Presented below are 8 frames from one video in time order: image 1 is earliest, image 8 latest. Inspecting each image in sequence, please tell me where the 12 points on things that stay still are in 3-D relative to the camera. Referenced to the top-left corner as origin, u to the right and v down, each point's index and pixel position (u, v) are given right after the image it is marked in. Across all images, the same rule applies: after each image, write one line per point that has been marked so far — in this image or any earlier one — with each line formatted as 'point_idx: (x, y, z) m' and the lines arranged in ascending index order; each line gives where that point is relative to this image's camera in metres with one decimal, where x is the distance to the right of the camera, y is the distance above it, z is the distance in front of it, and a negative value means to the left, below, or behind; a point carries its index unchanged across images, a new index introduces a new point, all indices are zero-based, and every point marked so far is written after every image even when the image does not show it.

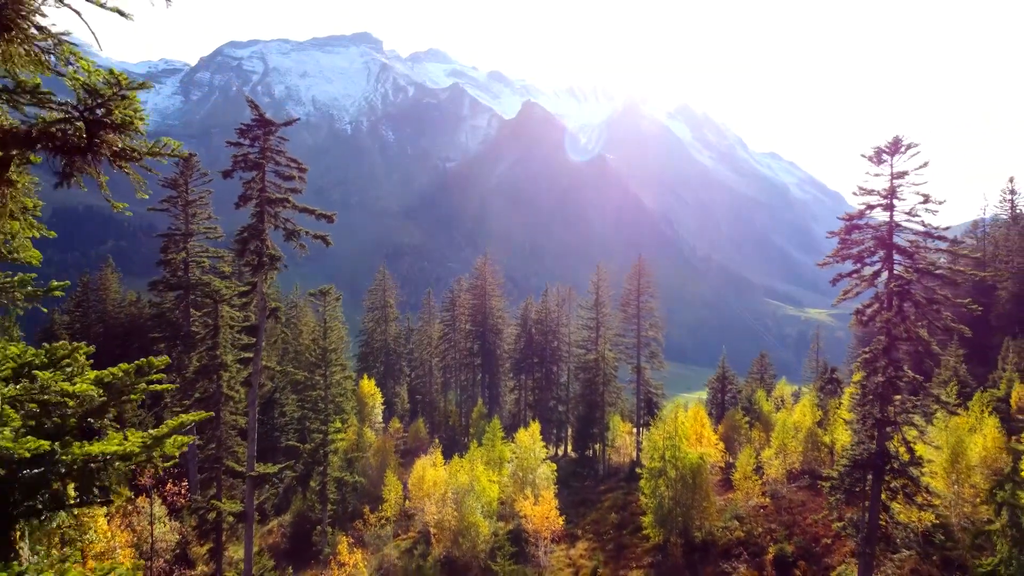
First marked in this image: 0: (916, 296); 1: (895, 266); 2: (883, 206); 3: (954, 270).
0: (+15.3, -0.3, +19.3) m
1: (+14.9, +0.8, +19.8) m
2: (+14.3, +3.2, +19.6) m
3: (+16.7, +0.7, +19.2) m
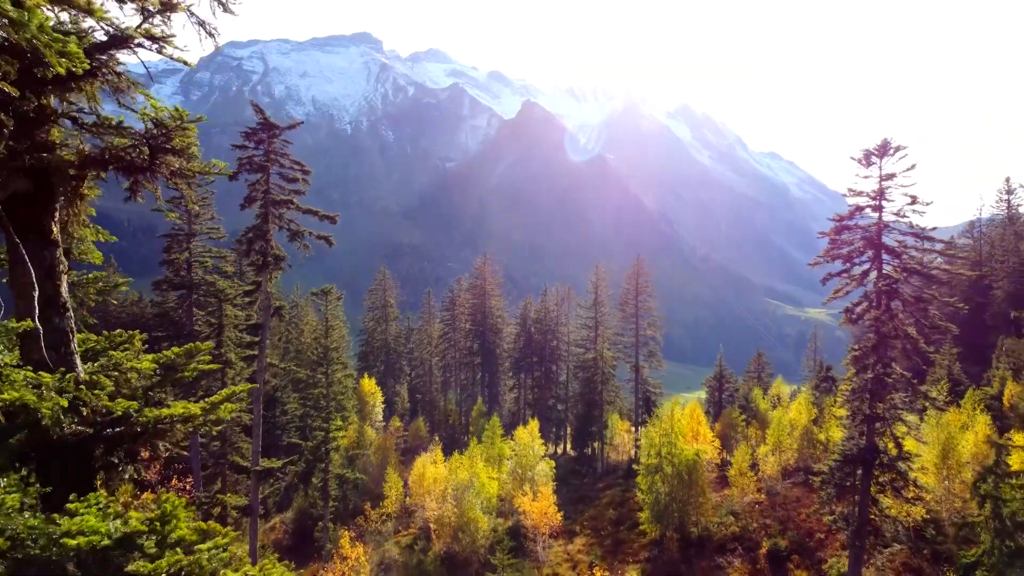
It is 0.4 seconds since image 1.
0: (+15.2, -0.3, +19.8) m
1: (+14.8, +0.9, +20.4) m
2: (+14.2, +3.2, +20.2) m
3: (+16.6, +0.7, +19.7) m
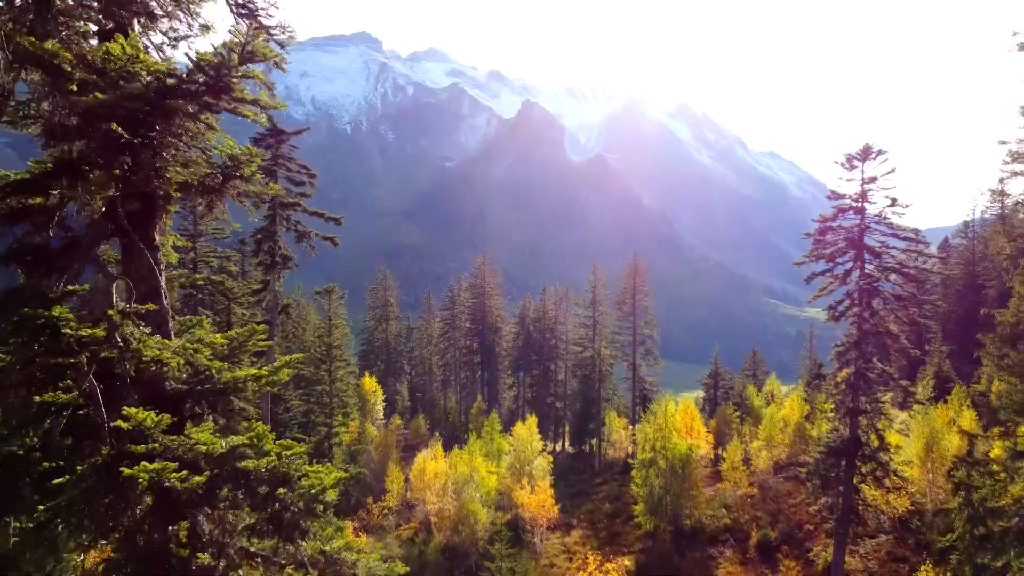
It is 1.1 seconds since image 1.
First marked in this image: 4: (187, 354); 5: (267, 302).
0: (+15.1, -0.2, +20.7) m
1: (+14.7, +0.9, +21.3) m
2: (+14.1, +3.3, +21.1) m
3: (+16.5, +0.8, +20.6) m
4: (-2.1, -0.5, +3.3) m
5: (-9.1, -0.6, +19.0) m
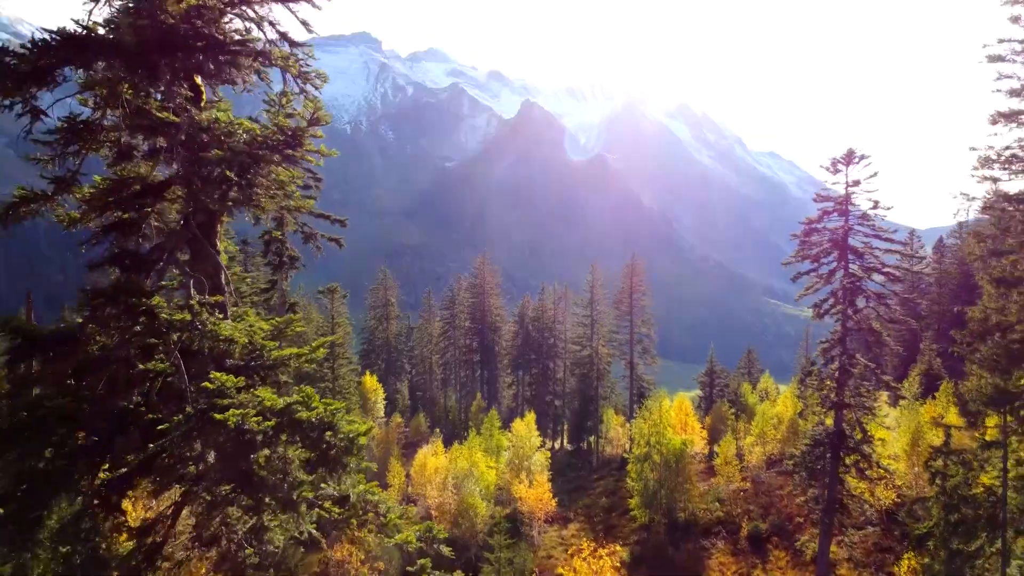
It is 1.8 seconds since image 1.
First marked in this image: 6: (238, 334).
0: (+15.0, -0.2, +21.6) m
1: (+14.6, +1.0, +22.2) m
2: (+14.0, +3.3, +22.0) m
3: (+16.4, +0.8, +21.5) m
4: (-2.2, -0.4, +4.2) m
5: (-9.2, -0.5, +19.9) m
6: (-2.3, -0.4, +4.2) m
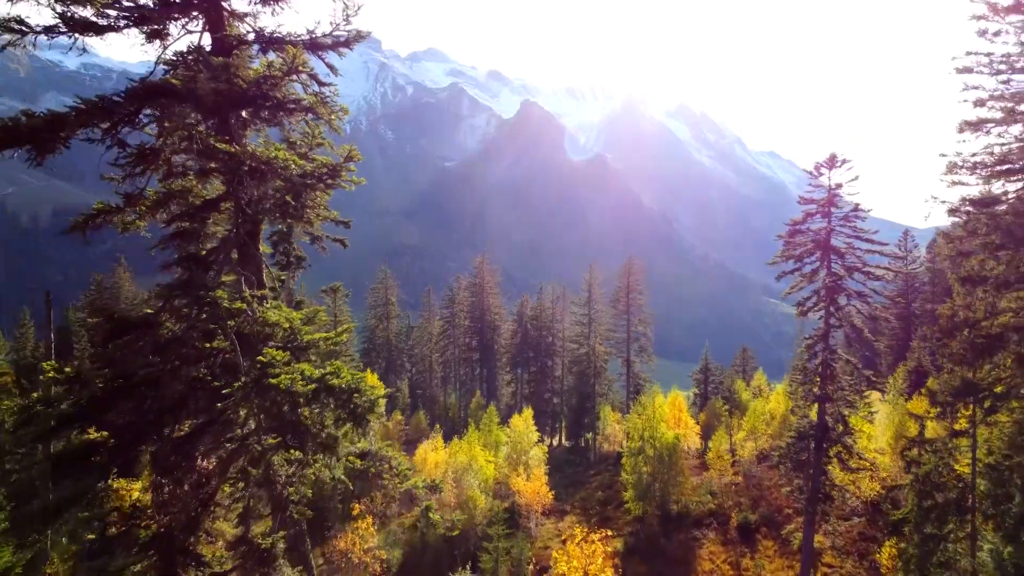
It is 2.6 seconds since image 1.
0: (+14.9, -0.1, +22.7) m
1: (+14.5, +1.0, +23.2) m
2: (+13.9, +3.4, +23.0) m
3: (+16.3, +0.9, +22.5) m
4: (-2.3, -0.4, +5.2) m
5: (-9.3, -0.5, +20.9) m
6: (-2.4, -0.3, +5.2) m
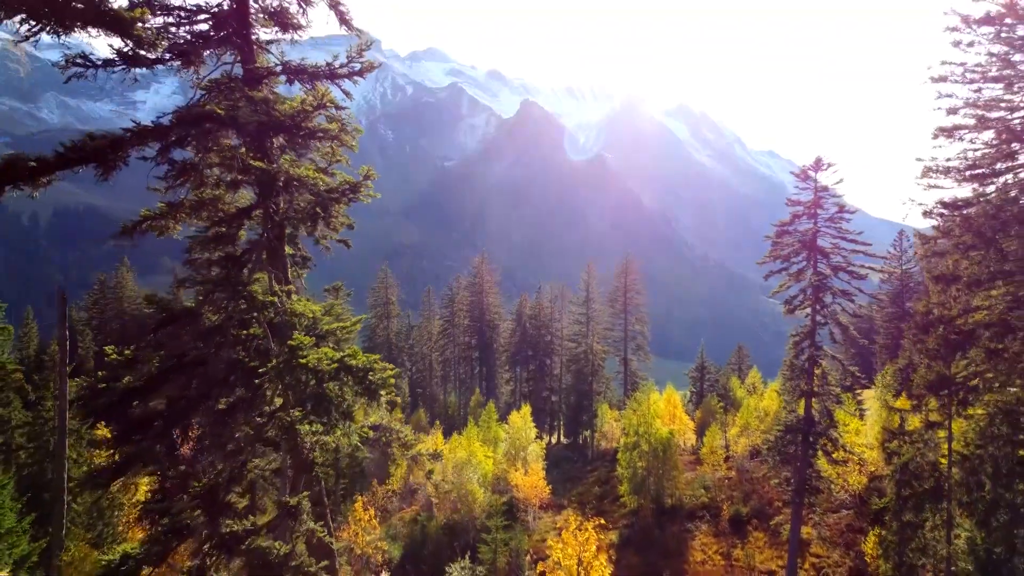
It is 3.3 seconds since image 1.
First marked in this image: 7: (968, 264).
0: (+14.8, 0.0, +23.5) m
1: (+14.4, +1.1, +24.1) m
2: (+13.8, +3.4, +23.9) m
3: (+16.1, +1.0, +23.4) m
4: (-2.4, -0.3, +6.1) m
5: (-9.5, -0.4, +21.8) m
6: (-2.5, -0.3, +6.1) m
7: (+14.1, +0.7, +15.7) m
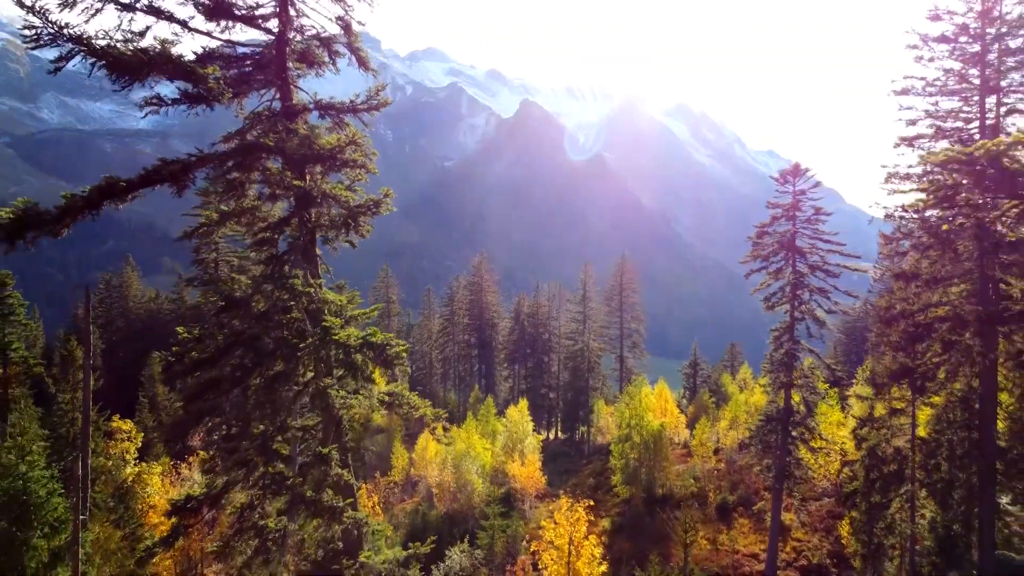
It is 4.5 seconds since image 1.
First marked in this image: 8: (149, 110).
0: (+14.5, +0.1, +25.1) m
1: (+14.2, +1.2, +25.6) m
2: (+13.6, +3.5, +25.4) m
3: (+15.9, +1.1, +24.9) m
4: (-2.6, -0.2, +7.6) m
5: (-9.7, -0.3, +23.3) m
6: (-2.7, -0.2, +7.6) m
7: (+13.9, +0.8, +17.2) m
8: (-5.4, +2.6, +7.6) m
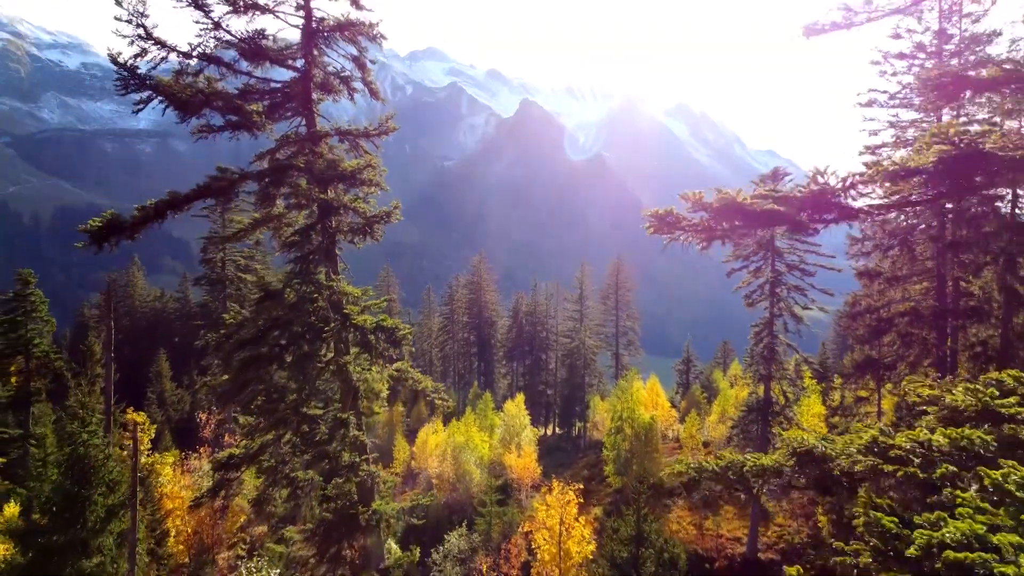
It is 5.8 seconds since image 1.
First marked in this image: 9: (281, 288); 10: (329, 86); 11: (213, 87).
0: (+14.3, +0.2, +26.7) m
1: (+13.9, +1.3, +27.2) m
2: (+13.3, +3.7, +27.0) m
3: (+15.7, +1.2, +26.5) m
4: (-2.9, -0.1, +9.2) m
5: (-9.9, -0.2, +24.9) m
6: (-3.0, -0.1, +9.2) m
7: (+13.6, +0.9, +18.8) m
8: (-5.6, +2.7, +9.2) m
9: (-4.1, 0.0, +8.9) m
10: (-3.6, +4.0, +10.1) m
11: (-4.9, +3.3, +8.4) m
